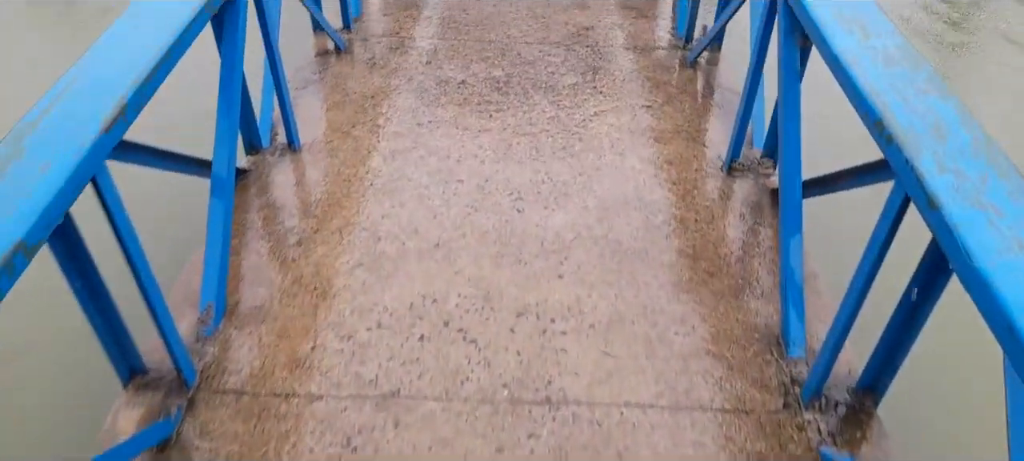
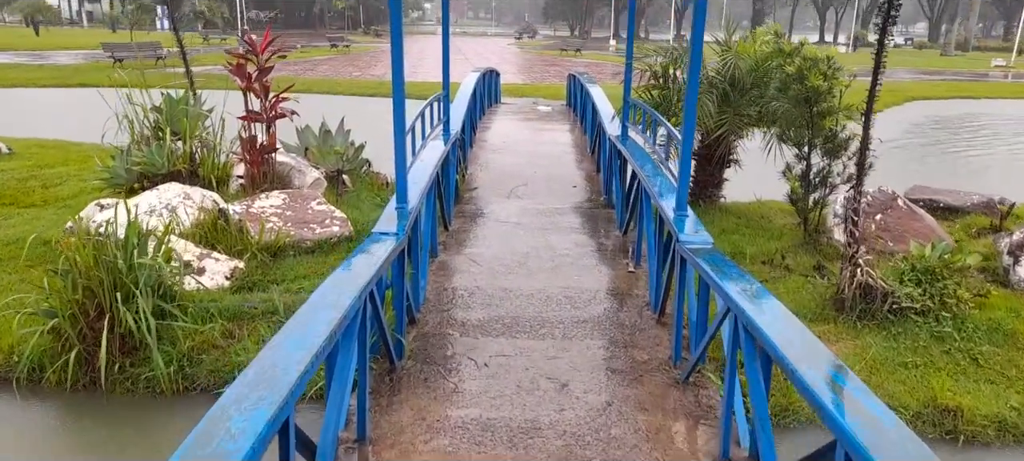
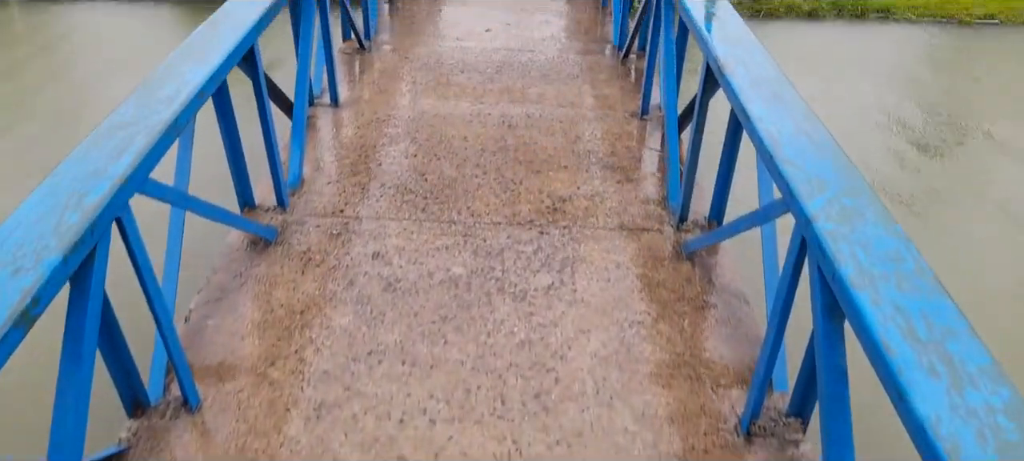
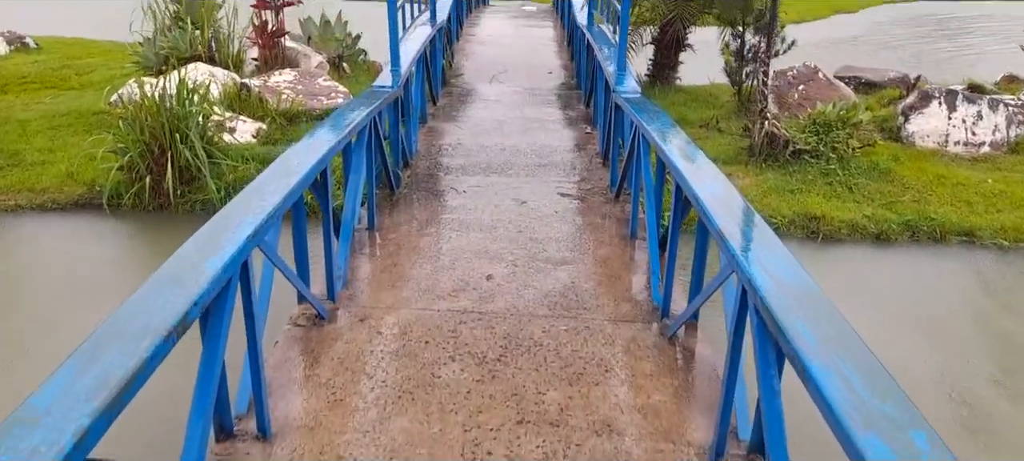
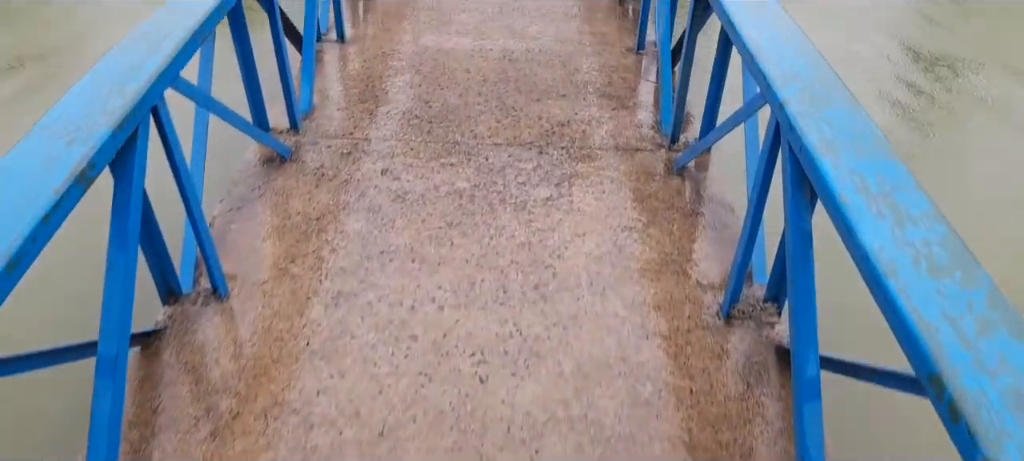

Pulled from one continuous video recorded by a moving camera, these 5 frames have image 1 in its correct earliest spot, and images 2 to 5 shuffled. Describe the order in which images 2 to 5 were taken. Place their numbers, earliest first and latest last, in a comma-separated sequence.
5, 3, 4, 2
